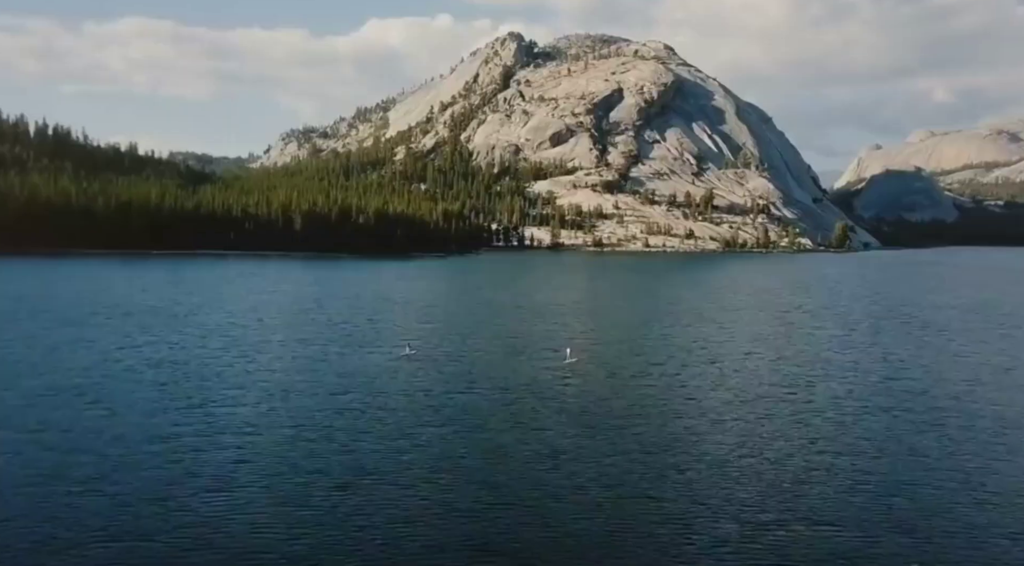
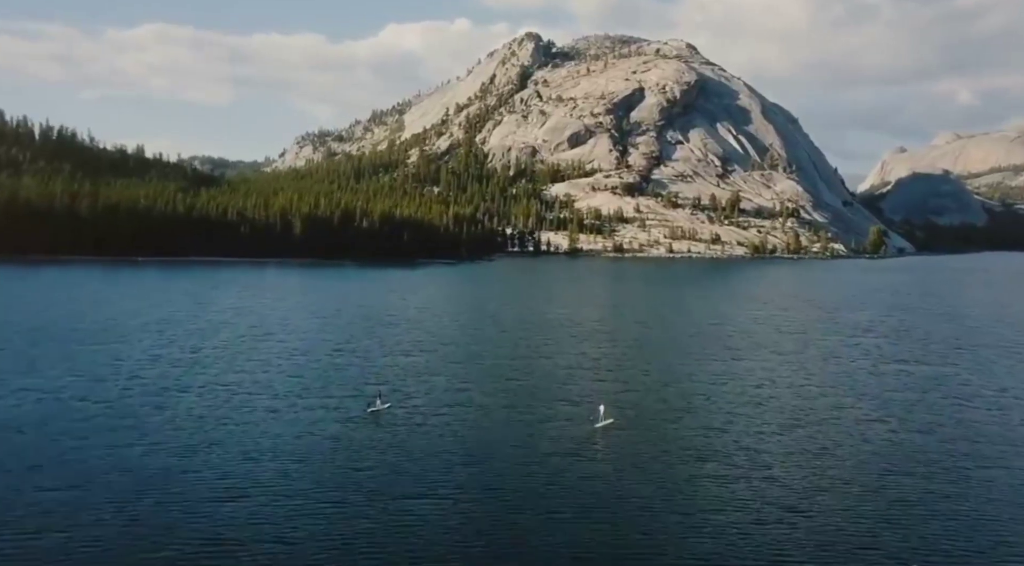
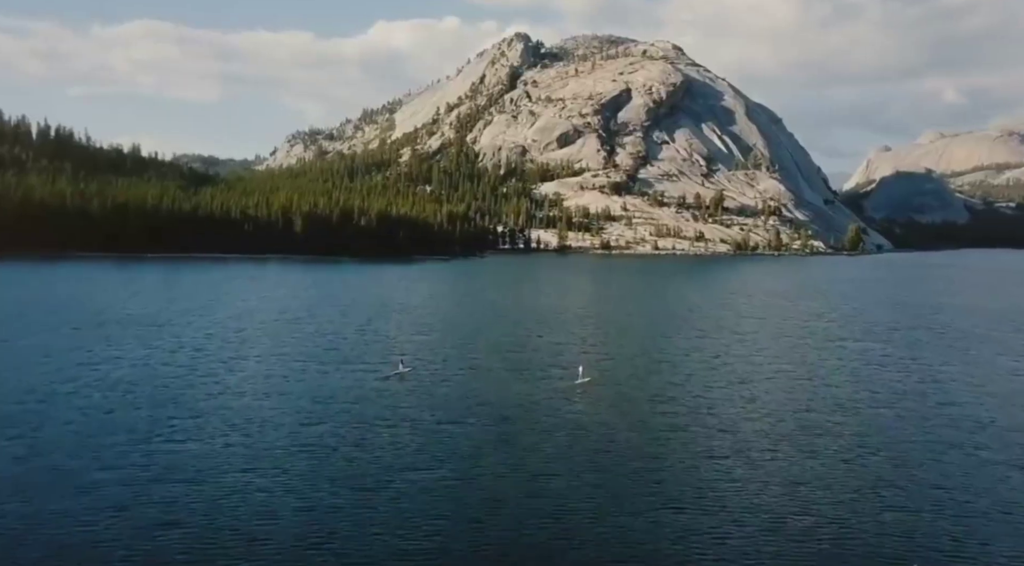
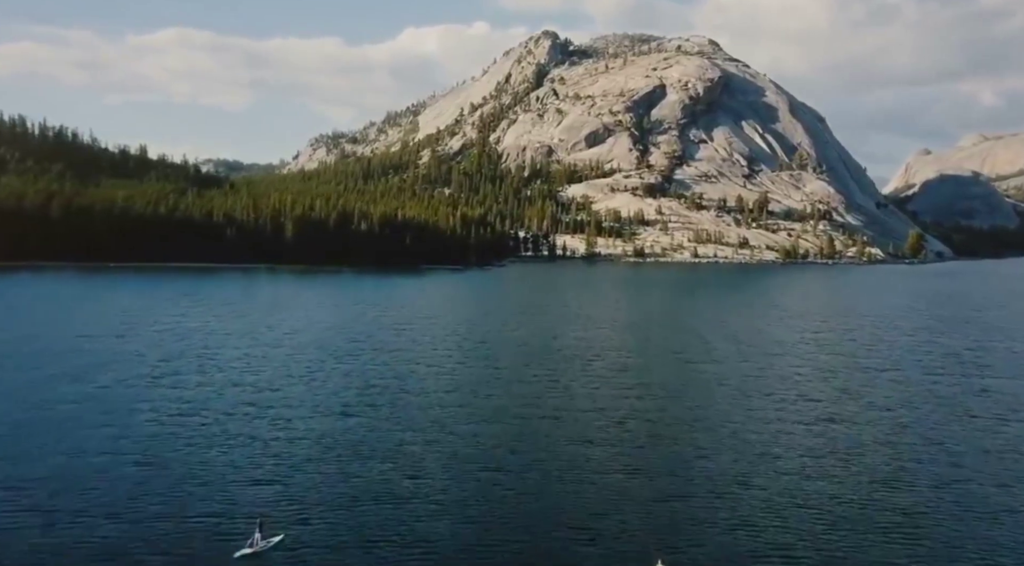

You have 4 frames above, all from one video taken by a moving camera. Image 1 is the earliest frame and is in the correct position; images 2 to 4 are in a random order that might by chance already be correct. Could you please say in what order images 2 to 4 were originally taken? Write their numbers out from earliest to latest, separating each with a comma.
3, 2, 4
